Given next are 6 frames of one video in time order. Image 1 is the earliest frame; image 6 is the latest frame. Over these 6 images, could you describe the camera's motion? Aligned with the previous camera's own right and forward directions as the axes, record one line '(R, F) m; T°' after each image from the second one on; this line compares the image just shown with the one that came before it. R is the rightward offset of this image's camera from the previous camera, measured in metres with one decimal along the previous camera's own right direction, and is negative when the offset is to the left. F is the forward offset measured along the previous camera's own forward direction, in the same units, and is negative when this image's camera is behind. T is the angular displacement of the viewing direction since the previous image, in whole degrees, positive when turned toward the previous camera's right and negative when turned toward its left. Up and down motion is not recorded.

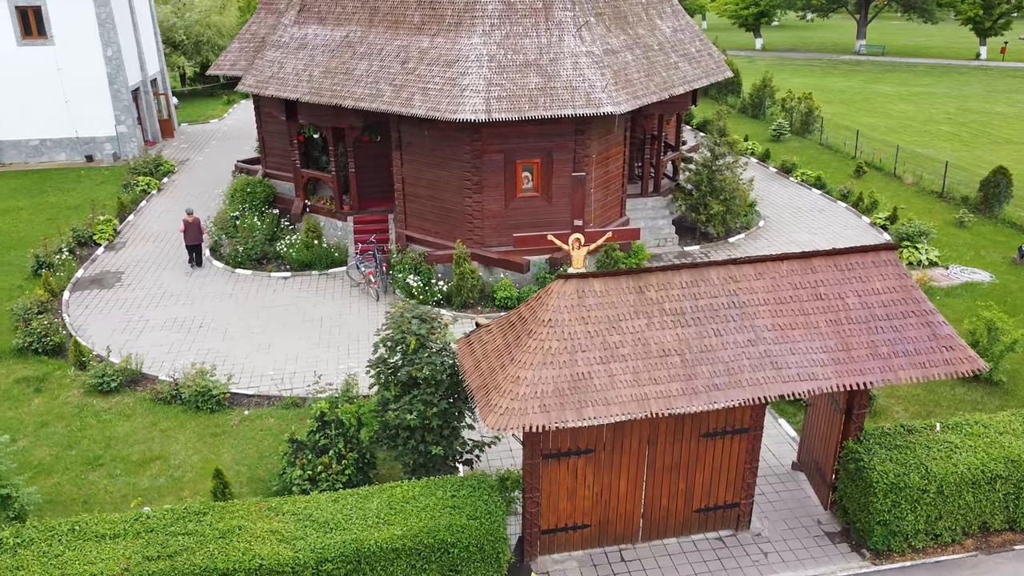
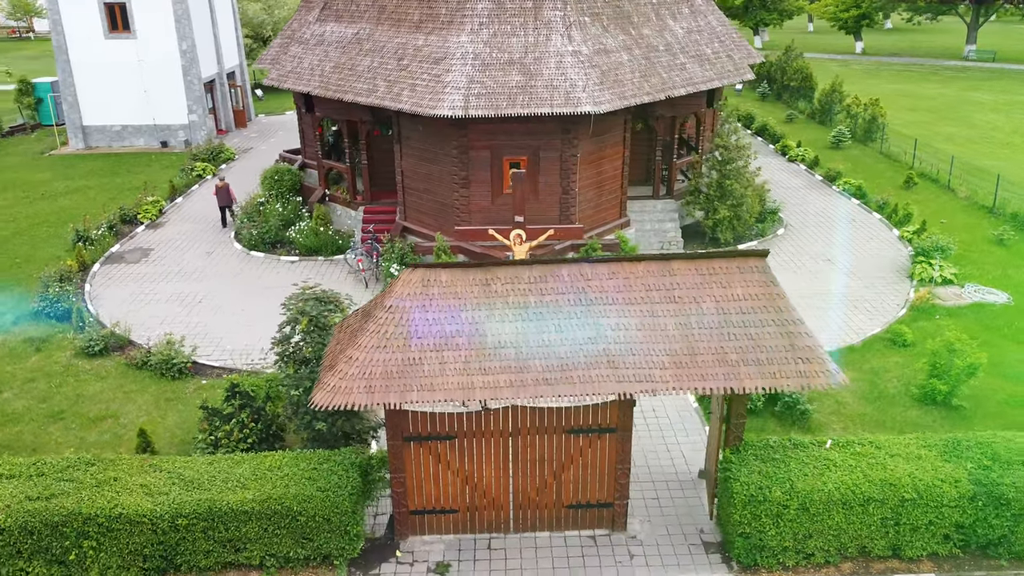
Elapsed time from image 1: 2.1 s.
(+3.0, -0.1) m; -8°
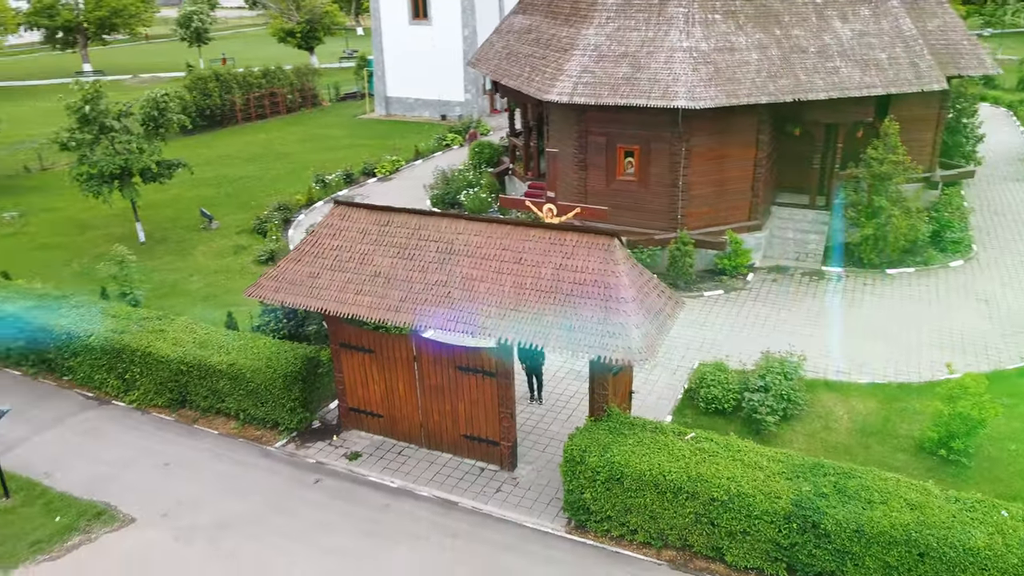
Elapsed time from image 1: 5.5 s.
(+6.1, -0.2) m; -25°
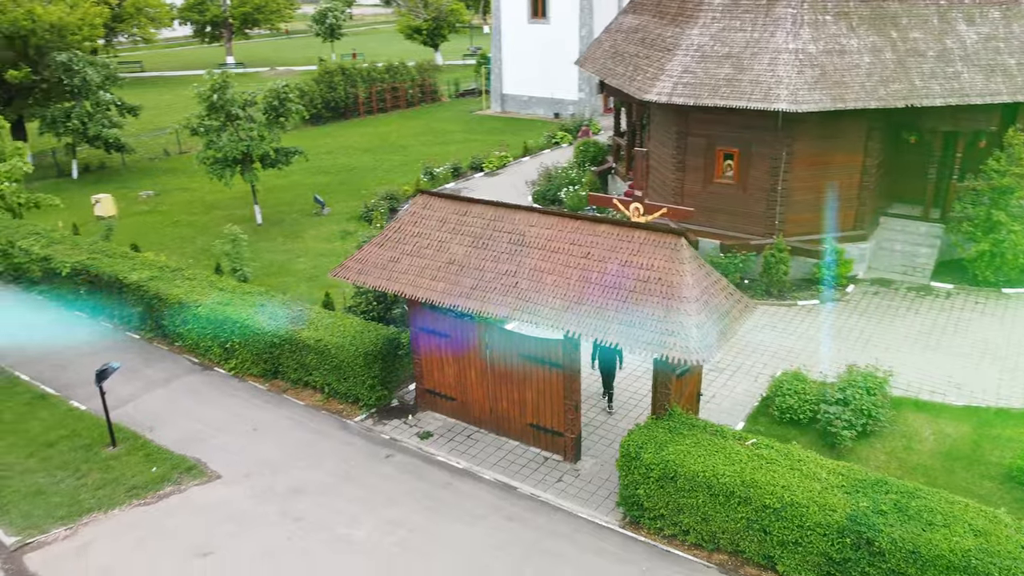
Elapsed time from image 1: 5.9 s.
(+0.7, -0.2) m; -8°
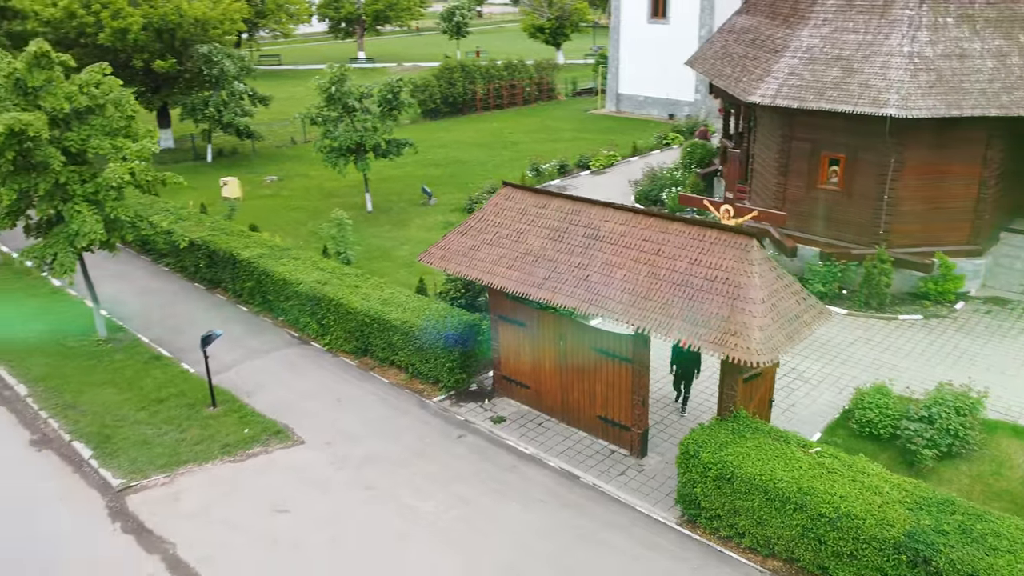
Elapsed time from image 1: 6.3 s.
(+0.6, -0.3) m; -8°
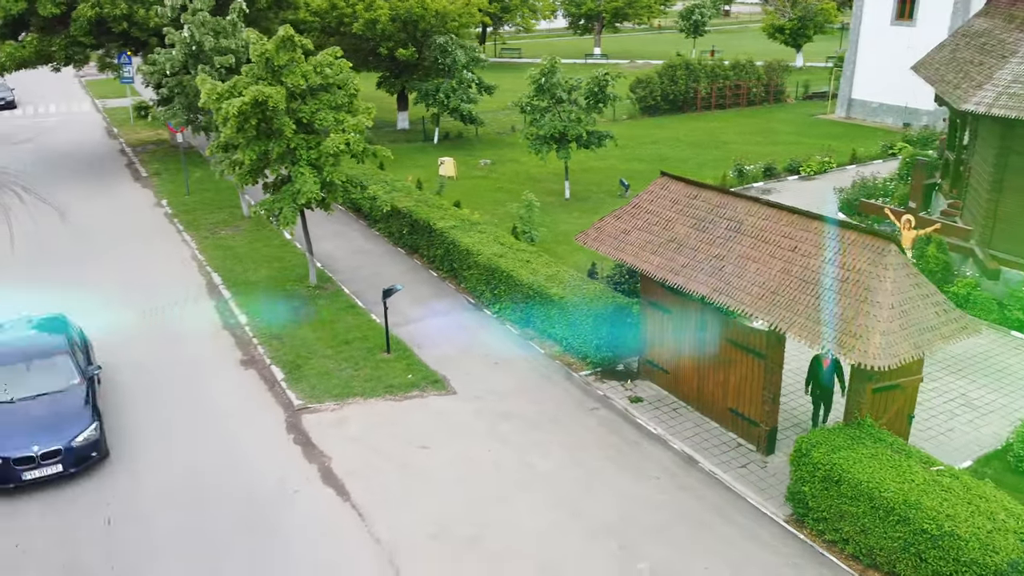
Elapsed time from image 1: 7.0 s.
(+1.3, -0.6) m; -16°
